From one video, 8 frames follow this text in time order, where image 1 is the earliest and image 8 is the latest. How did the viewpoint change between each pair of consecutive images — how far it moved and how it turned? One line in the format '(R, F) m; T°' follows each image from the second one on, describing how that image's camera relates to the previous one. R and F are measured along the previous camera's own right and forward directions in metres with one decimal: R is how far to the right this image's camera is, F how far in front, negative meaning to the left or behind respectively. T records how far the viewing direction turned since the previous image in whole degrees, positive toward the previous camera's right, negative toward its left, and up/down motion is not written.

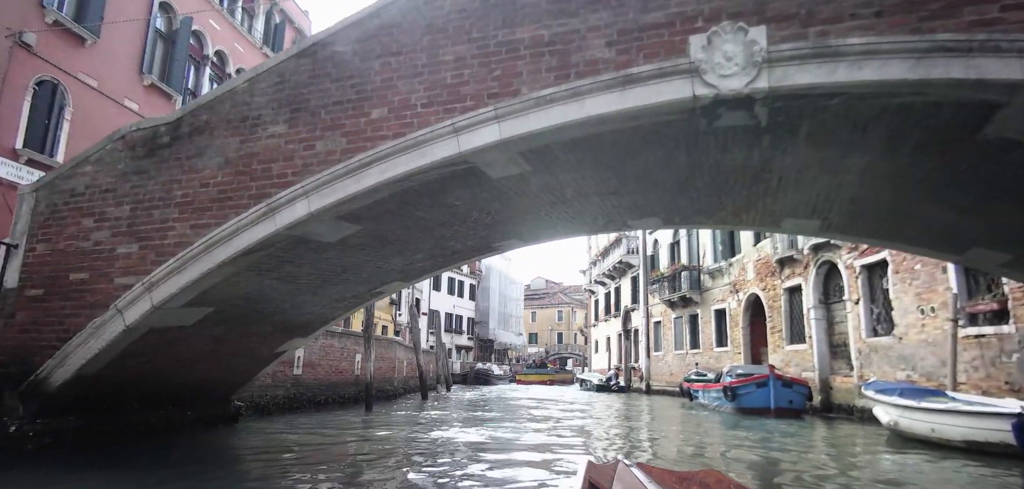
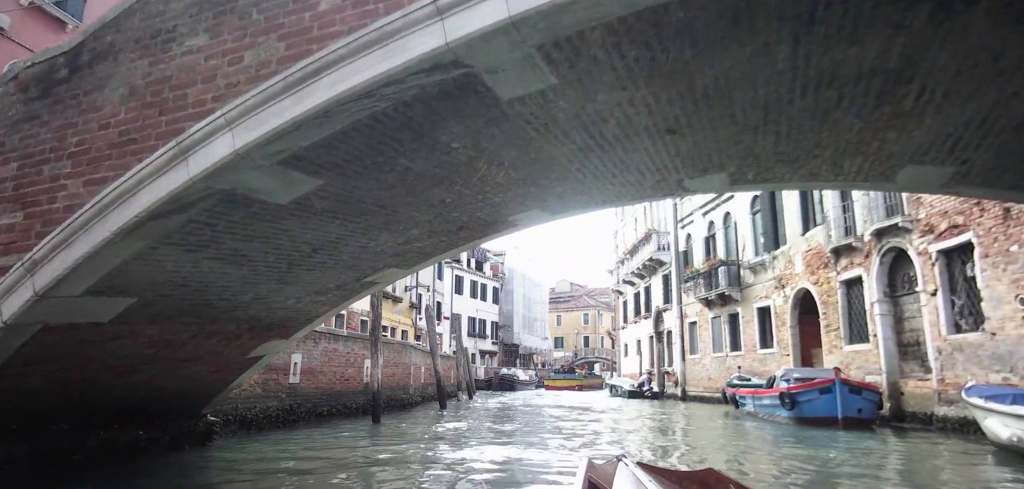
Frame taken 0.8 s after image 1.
(0.0, +1.4) m; -2°
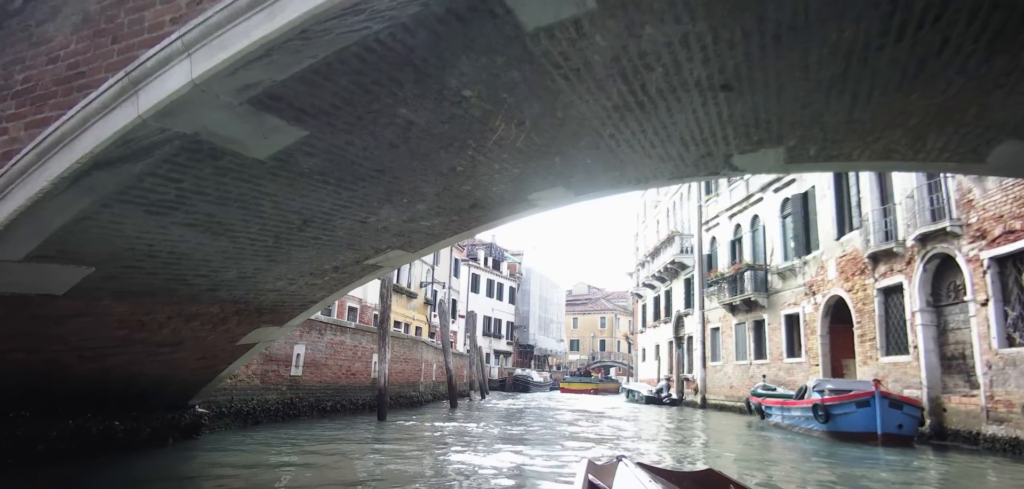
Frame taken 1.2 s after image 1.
(0.0, +0.6) m; -2°
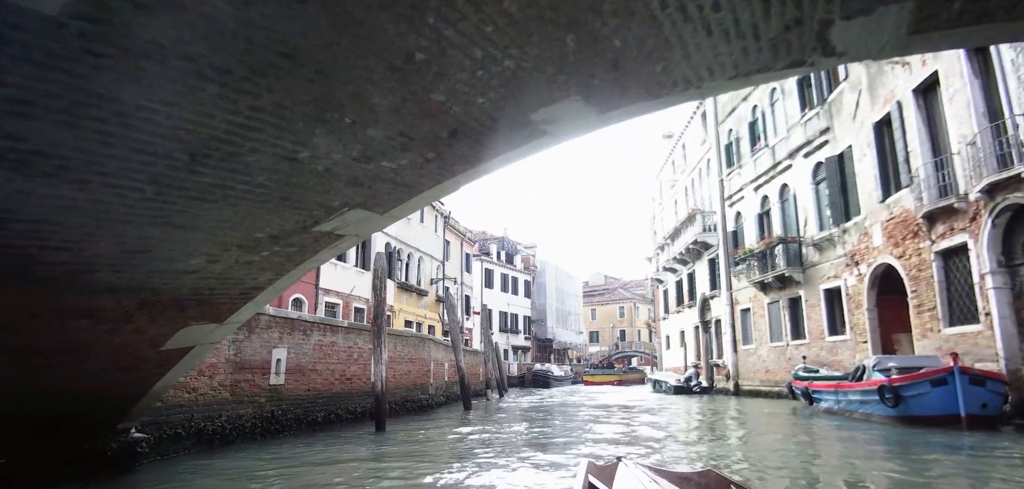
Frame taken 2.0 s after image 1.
(+0.1, +1.3) m; -1°
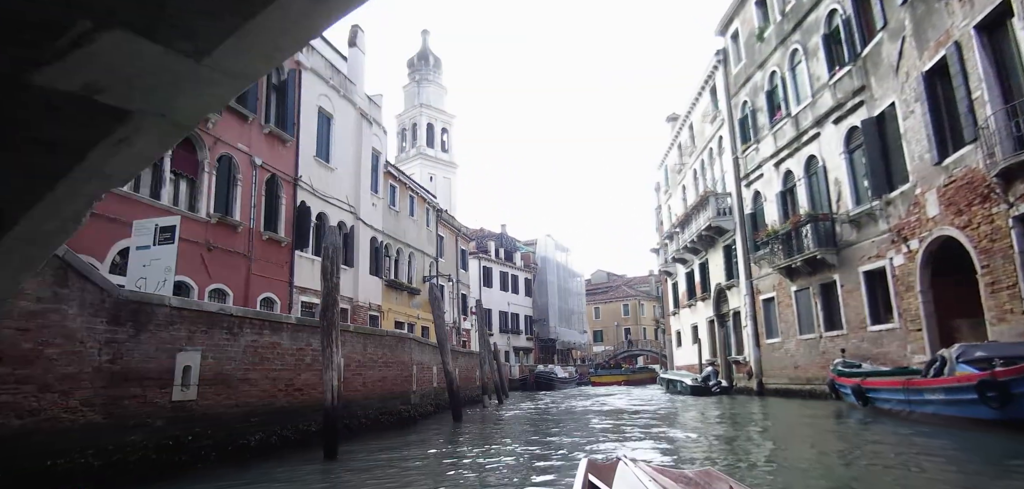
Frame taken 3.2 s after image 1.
(+0.1, +1.9) m; 0°
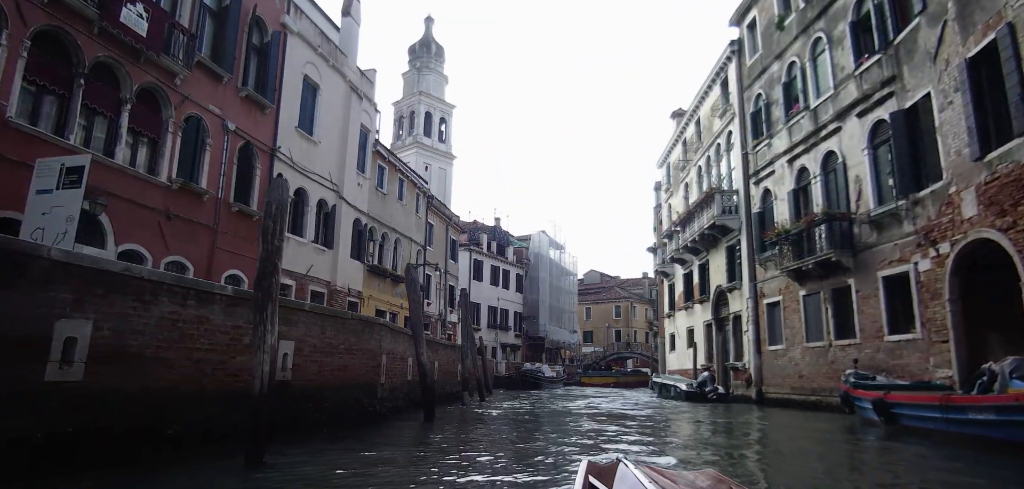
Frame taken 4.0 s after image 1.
(+0.1, +1.2) m; +1°
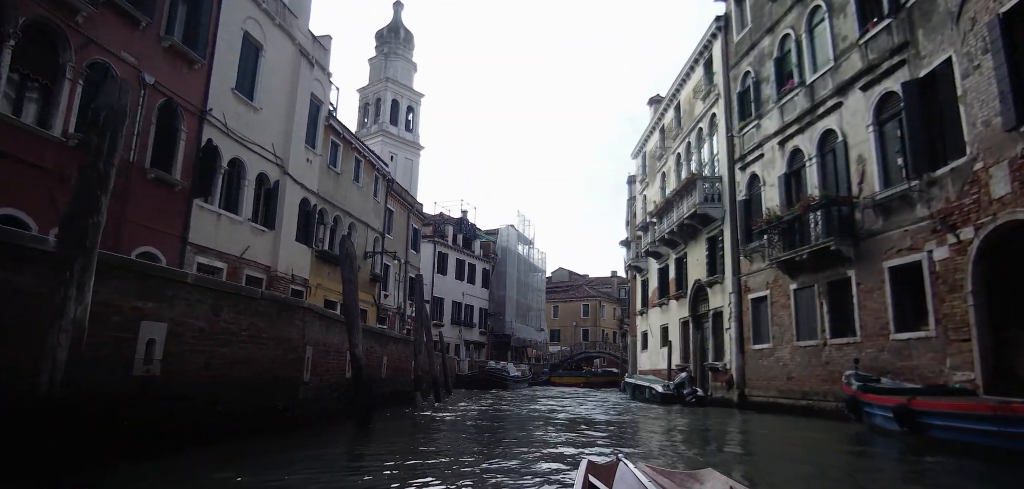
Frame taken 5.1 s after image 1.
(+0.1, +1.8) m; +3°
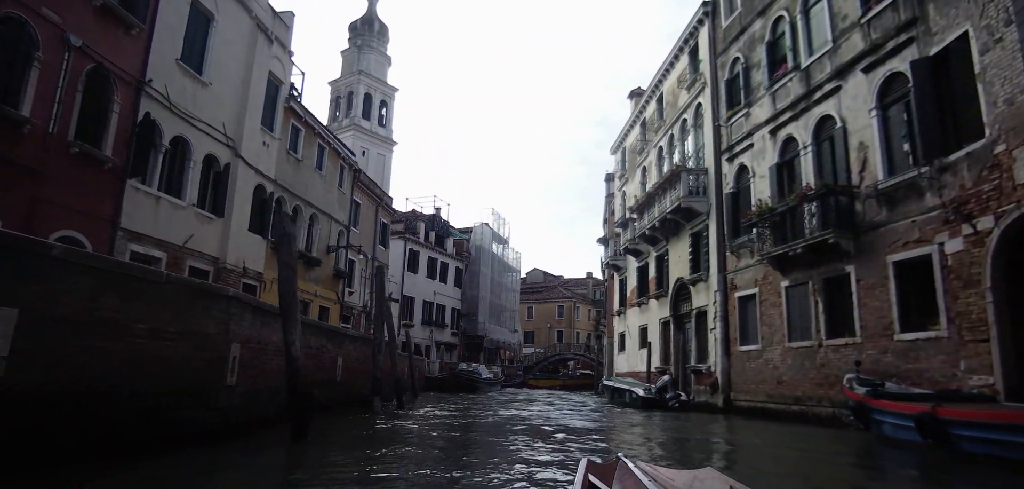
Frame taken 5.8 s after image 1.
(+0.1, +1.2) m; +3°
